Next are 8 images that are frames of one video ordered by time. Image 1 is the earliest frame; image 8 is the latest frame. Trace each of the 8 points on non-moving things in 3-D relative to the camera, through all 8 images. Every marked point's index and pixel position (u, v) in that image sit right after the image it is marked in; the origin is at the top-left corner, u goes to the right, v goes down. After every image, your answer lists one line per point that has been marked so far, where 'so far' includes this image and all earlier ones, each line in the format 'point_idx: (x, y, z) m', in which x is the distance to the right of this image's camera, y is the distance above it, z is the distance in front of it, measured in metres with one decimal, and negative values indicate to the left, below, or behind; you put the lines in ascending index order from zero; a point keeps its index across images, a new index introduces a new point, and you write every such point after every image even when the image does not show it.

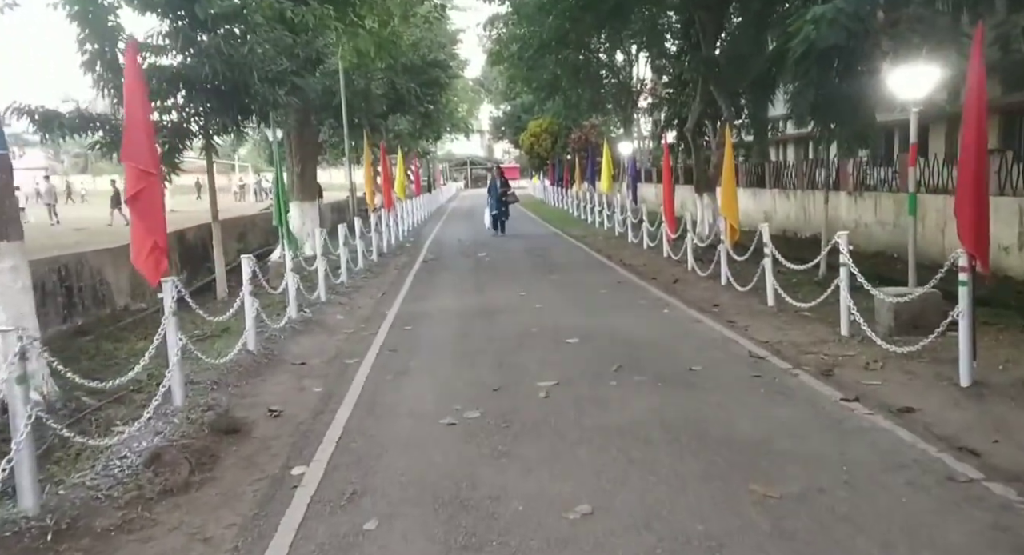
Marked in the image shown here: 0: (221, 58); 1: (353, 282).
0: (-3.8, +2.9, +12.1) m
1: (-2.9, -0.1, +17.0) m
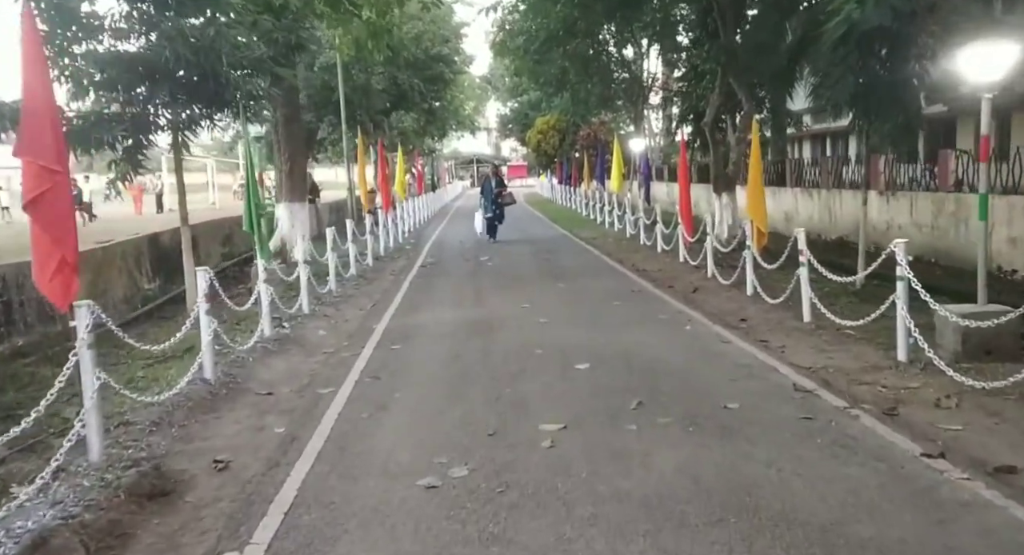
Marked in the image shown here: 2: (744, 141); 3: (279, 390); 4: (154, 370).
0: (-3.8, +2.8, +10.8) m
1: (-2.9, -0.2, +15.7) m
2: (+5.0, +2.9, +19.9) m
3: (-2.1, -1.0, +8.4) m
4: (-3.4, -0.9, +8.8) m
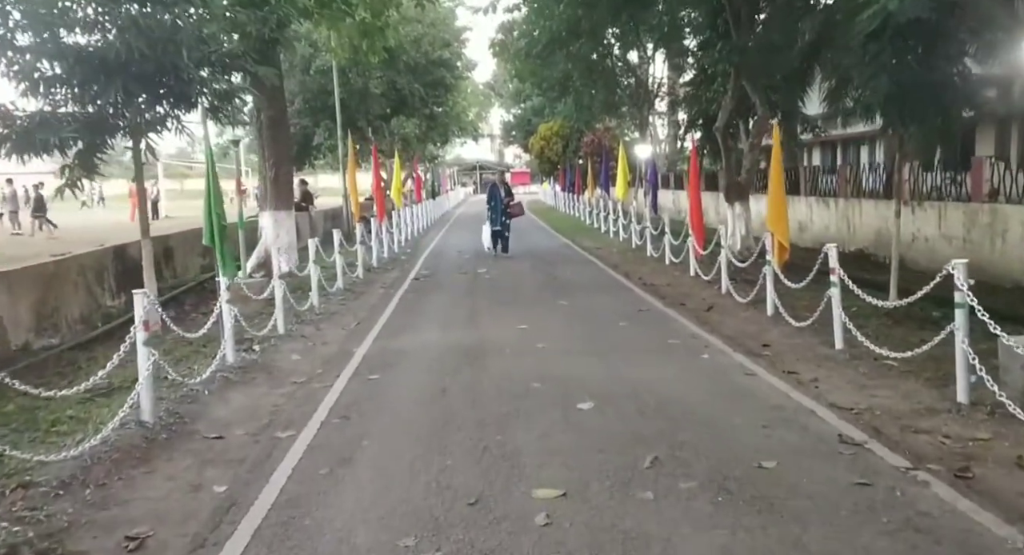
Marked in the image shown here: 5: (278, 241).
0: (-3.9, +2.6, +9.6) m
1: (-2.9, -0.5, +14.5) m
2: (+5.0, +2.6, +18.7) m
3: (-2.2, -1.2, +7.2) m
4: (-3.5, -1.1, +7.6) m
5: (-4.4, +0.7, +17.5) m
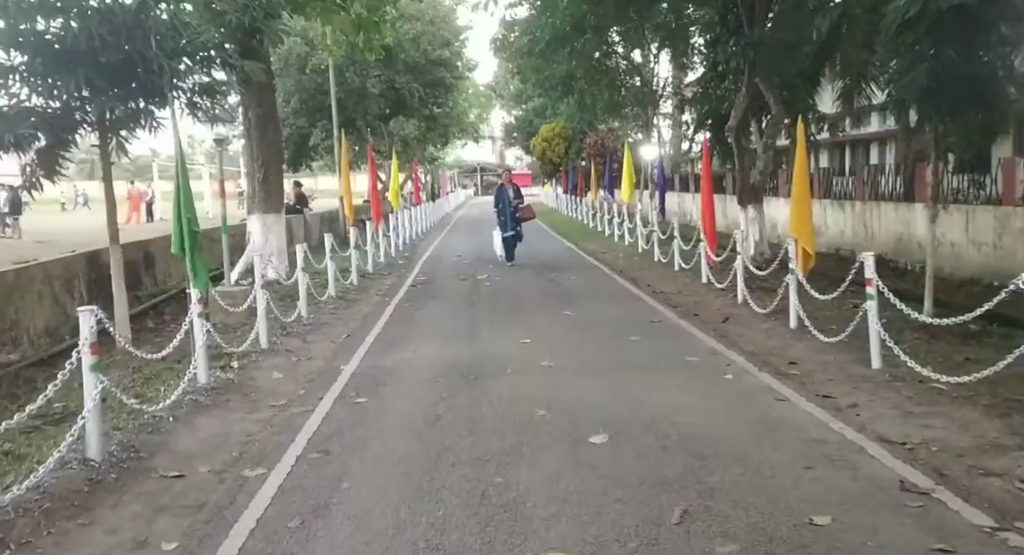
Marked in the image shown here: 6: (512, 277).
0: (-3.8, +2.5, +8.7) m
1: (-2.9, -0.6, +13.6) m
2: (+5.1, +2.5, +17.8) m
3: (-2.2, -1.3, +6.3) m
4: (-3.5, -1.2, +6.7) m
5: (-4.4, +0.6, +16.6) m
6: (0.0, 0.0, +17.8) m
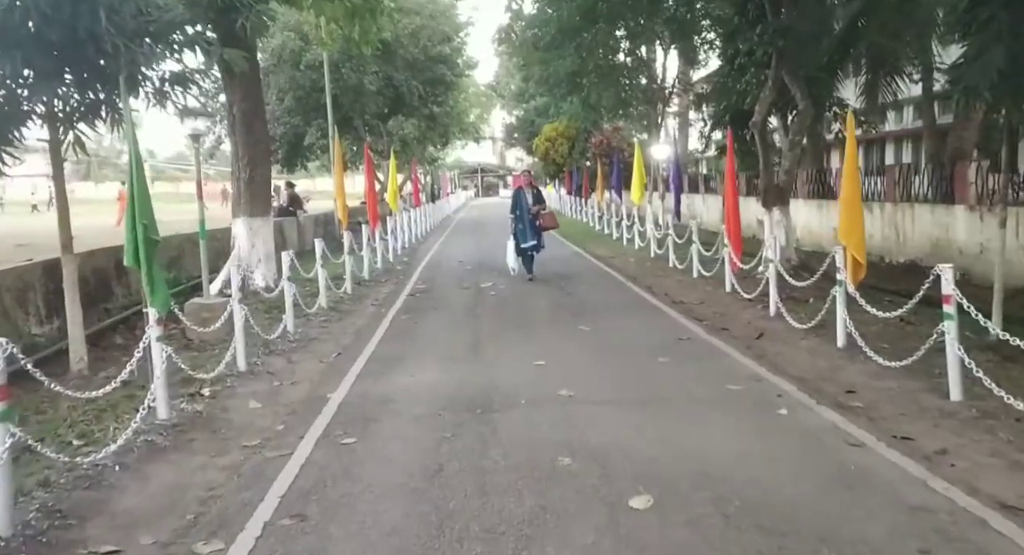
0: (-3.7, +2.3, +7.5) m
1: (-2.8, -0.7, +12.3) m
2: (+5.2, +2.3, +16.6) m
3: (-2.0, -1.4, +5.0) m
4: (-3.3, -1.3, +5.4) m
5: (-4.3, +0.4, +15.3) m
6: (+0.1, -0.1, +16.5) m
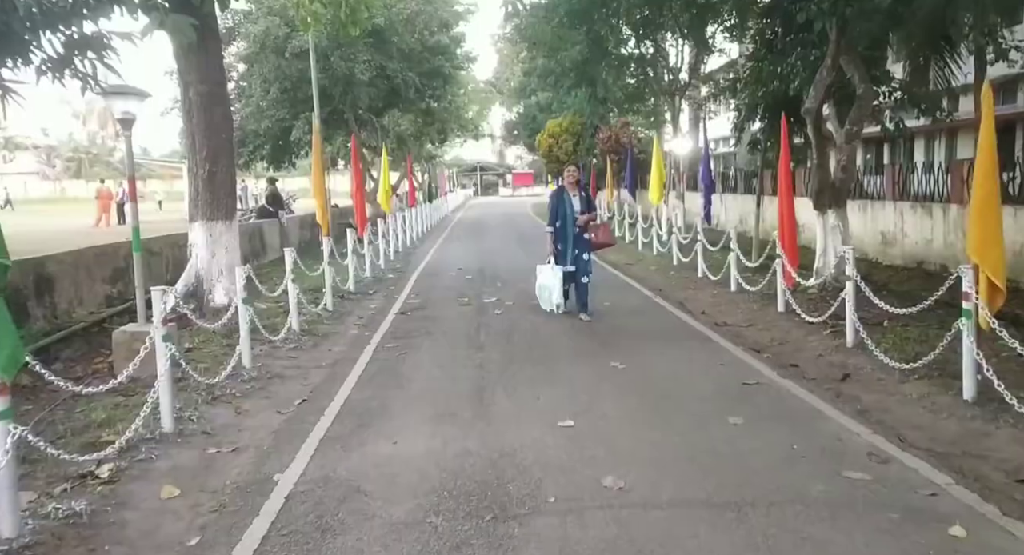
0: (-3.6, +2.1, +5.0) m
1: (-2.6, -0.9, +9.9) m
2: (+5.3, +2.1, +14.1) m
3: (-1.9, -1.7, +2.6) m
4: (-3.2, -1.5, +2.9) m
5: (-4.2, +0.2, +12.9) m
6: (+0.2, -0.3, +14.1) m
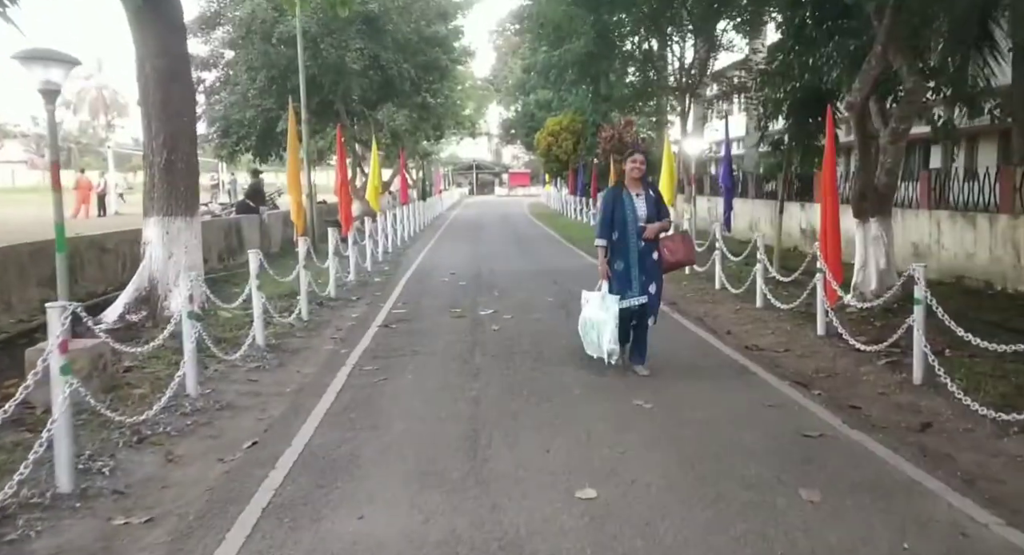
0: (-3.5, +2.0, +3.3) m
1: (-2.6, -1.0, +8.2) m
2: (+5.3, +1.9, +12.5) m
3: (-1.9, -1.8, +0.9) m
4: (-3.1, -1.6, +1.3) m
5: (-4.2, +0.2, +11.2) m
6: (+0.2, -0.5, +12.4) m
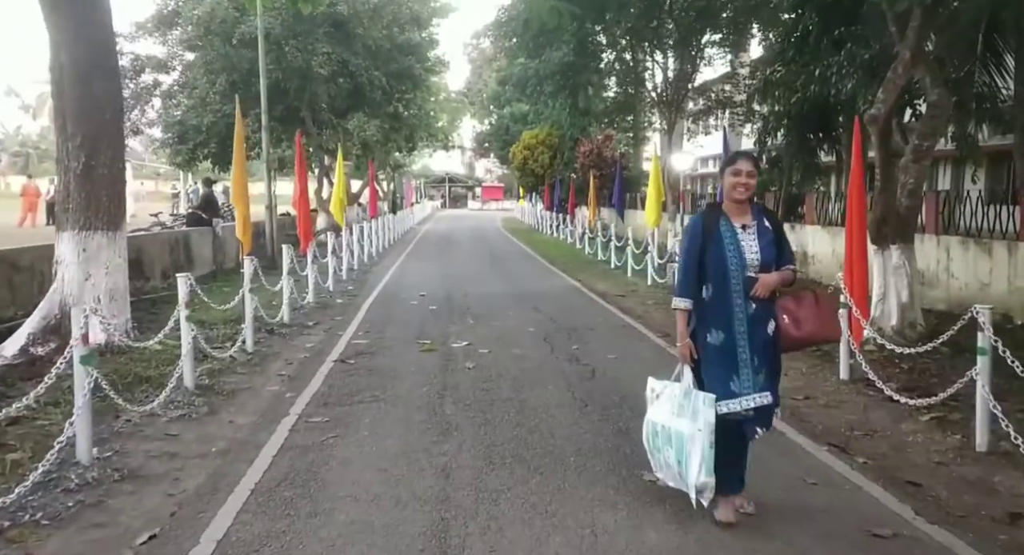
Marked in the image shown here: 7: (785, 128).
0: (-3.4, +1.9, +1.7) m
1: (-2.8, -1.2, +6.6) m
2: (+5.1, +1.5, +11.2) m
3: (-1.8, -1.9, -0.7) m
4: (-3.1, -1.7, -0.4) m
5: (-4.4, -0.1, +9.5) m
6: (-0.1, -0.8, +10.9) m
7: (+4.6, +2.5, +15.4) m
